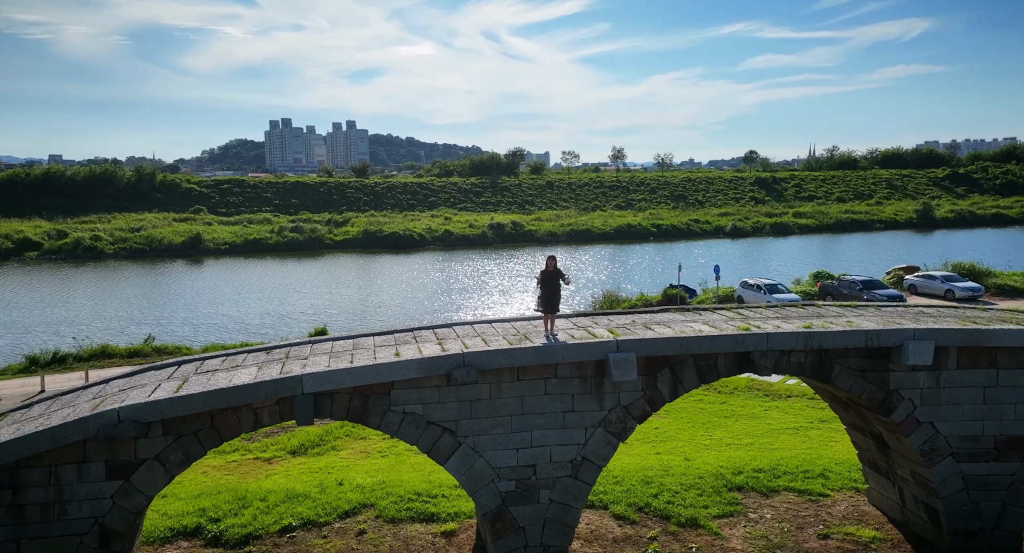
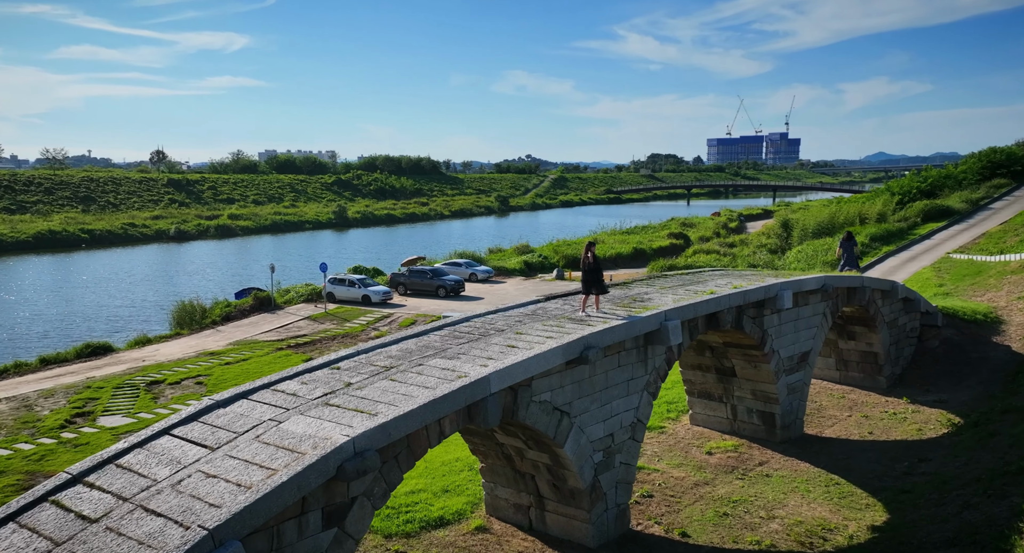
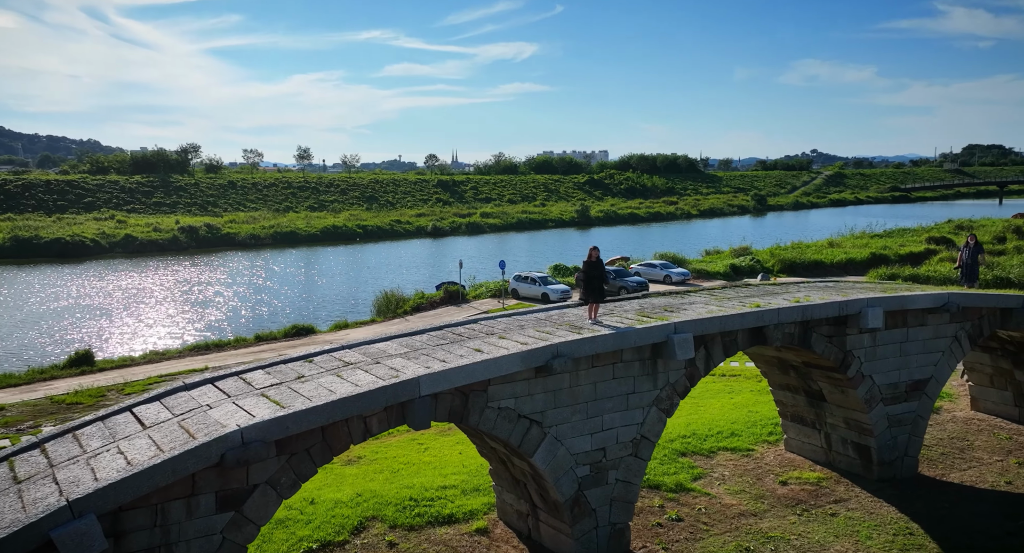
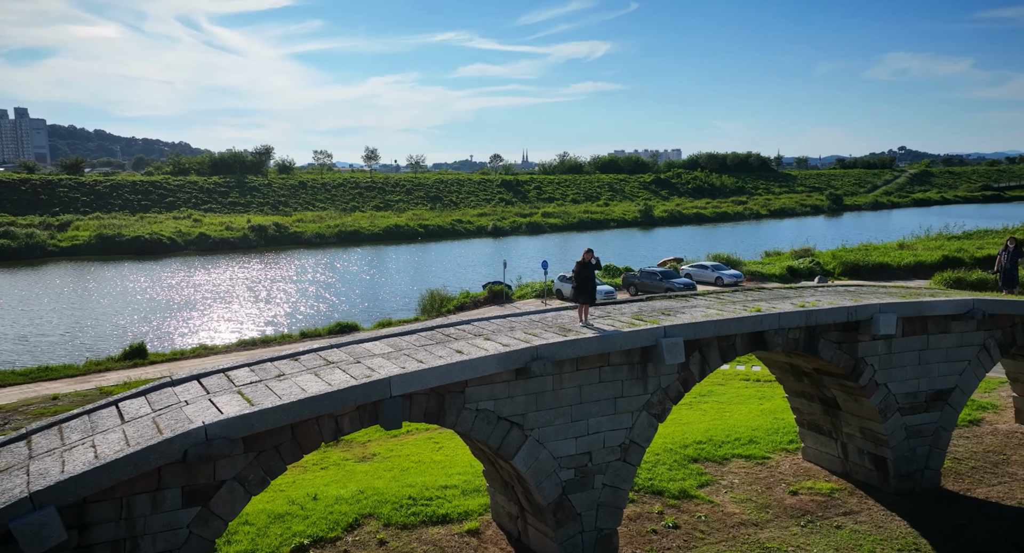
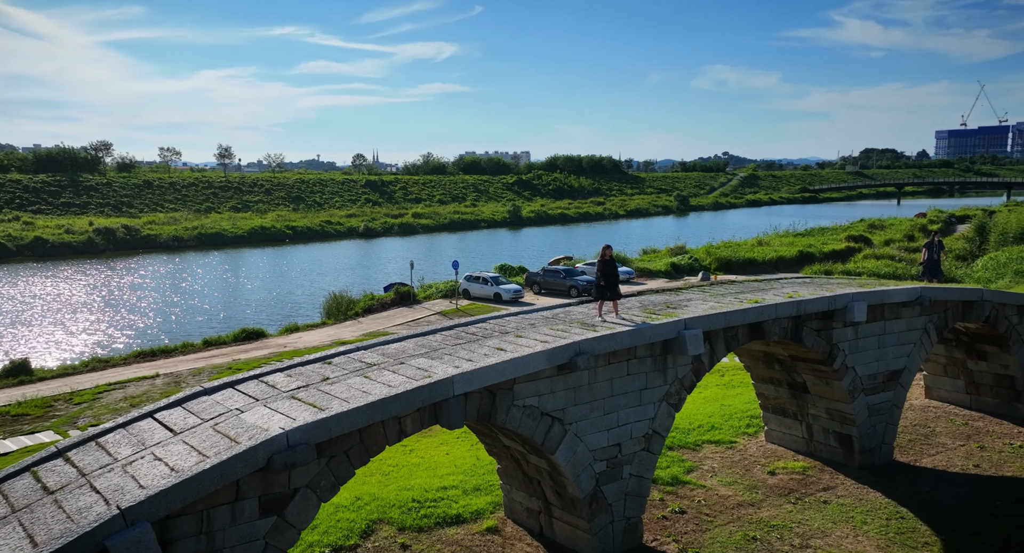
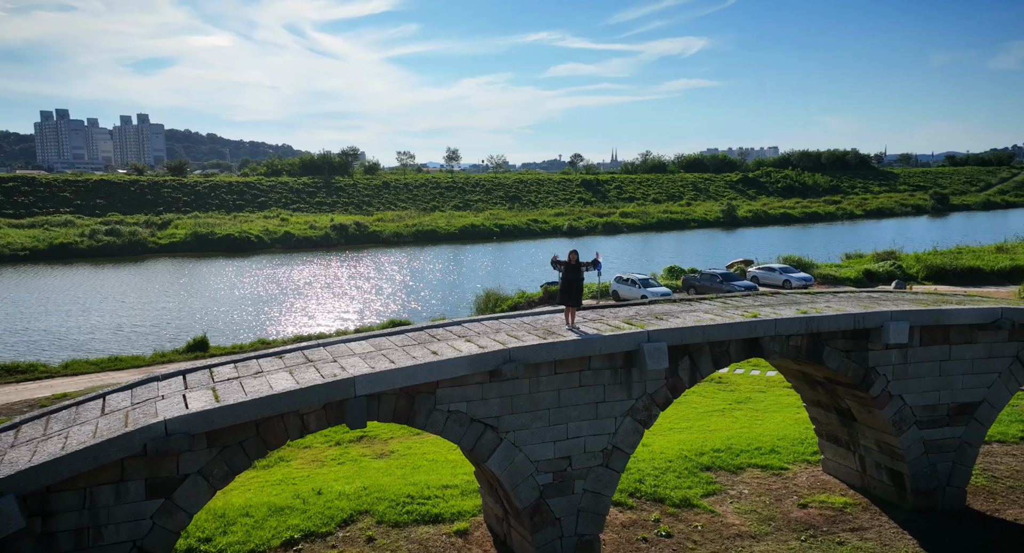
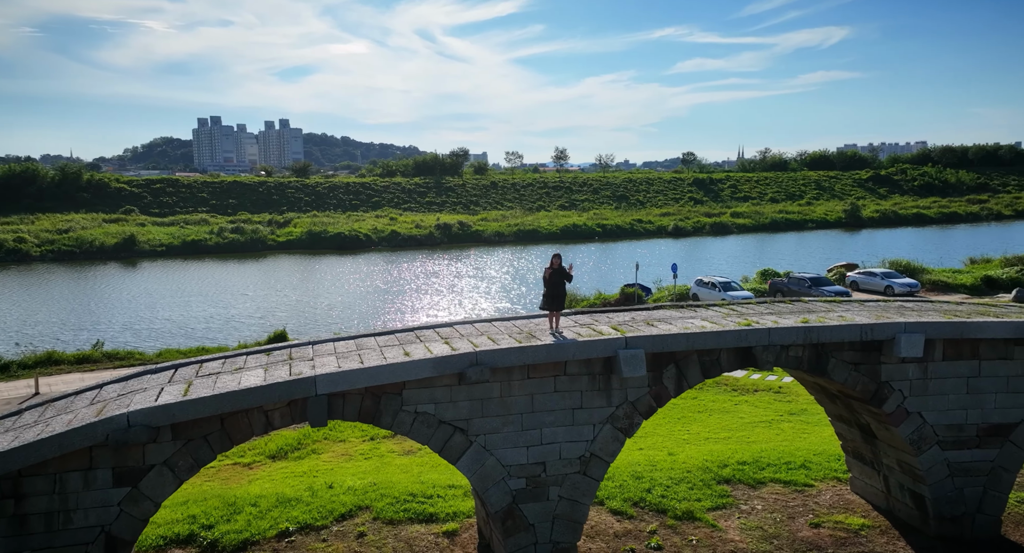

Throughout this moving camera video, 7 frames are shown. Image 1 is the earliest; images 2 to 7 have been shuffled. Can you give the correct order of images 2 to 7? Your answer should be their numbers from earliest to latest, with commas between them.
7, 6, 4, 3, 5, 2
